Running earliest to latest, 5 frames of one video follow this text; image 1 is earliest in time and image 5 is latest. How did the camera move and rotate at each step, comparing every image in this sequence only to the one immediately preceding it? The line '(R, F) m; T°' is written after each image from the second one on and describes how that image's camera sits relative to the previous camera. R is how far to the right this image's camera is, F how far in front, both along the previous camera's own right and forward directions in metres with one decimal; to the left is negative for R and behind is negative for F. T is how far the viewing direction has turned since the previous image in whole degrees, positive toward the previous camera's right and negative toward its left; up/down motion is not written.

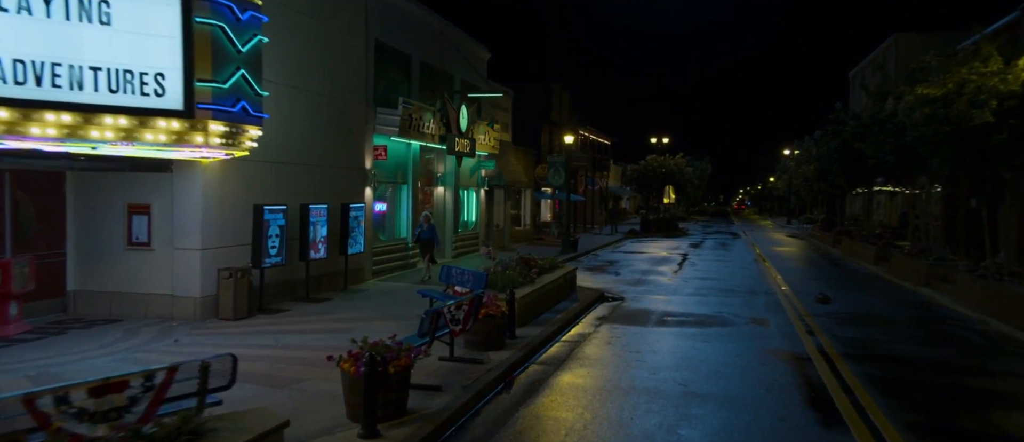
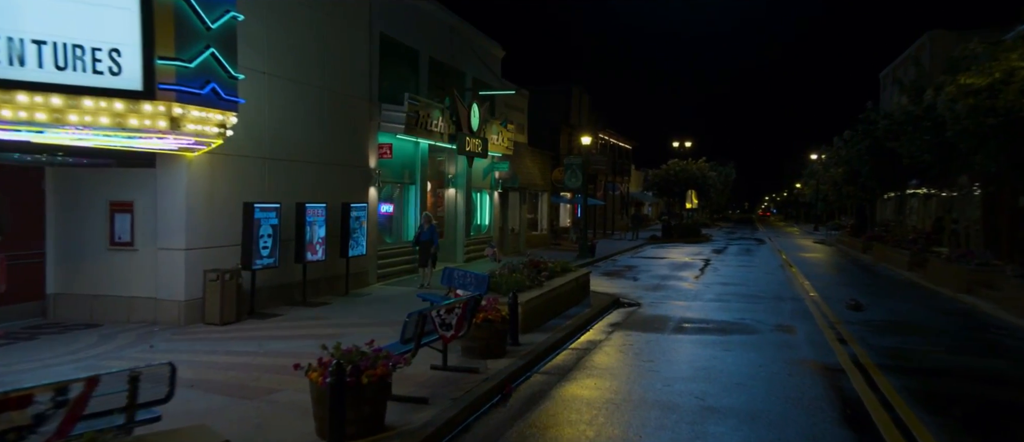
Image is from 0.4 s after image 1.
(+0.3, +0.8) m; -2°
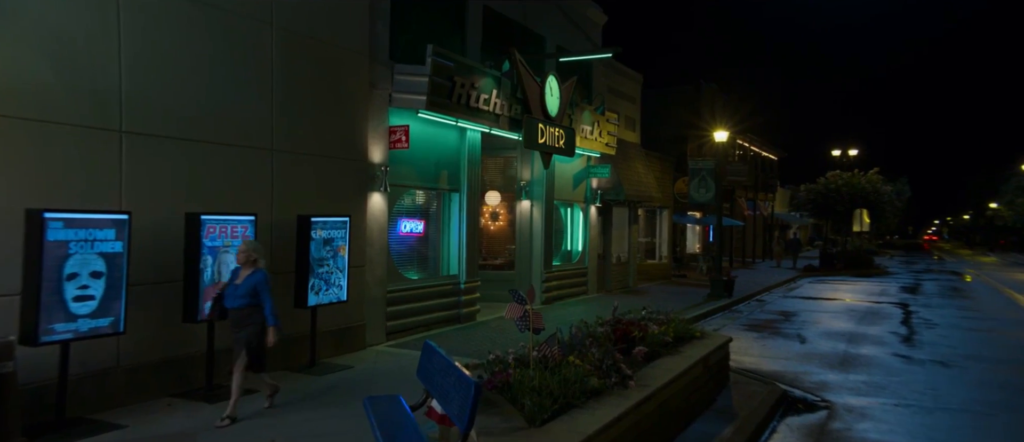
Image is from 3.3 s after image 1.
(+0.6, +6.5) m; -10°
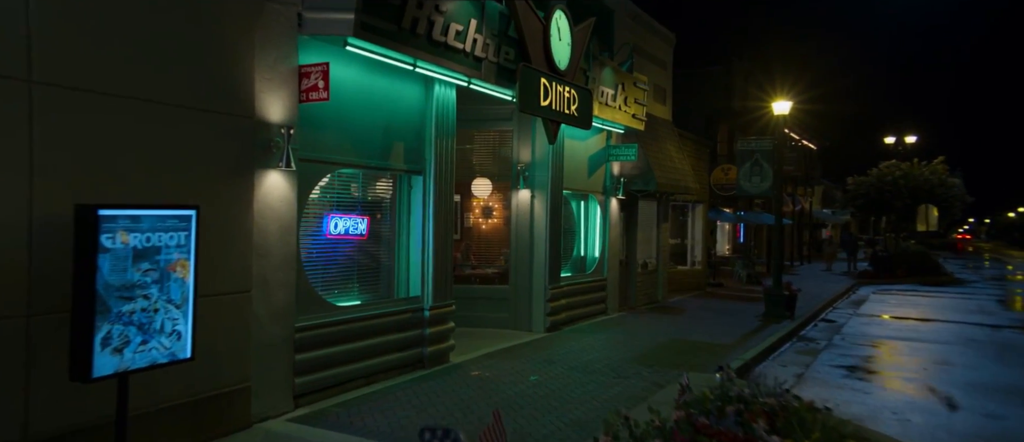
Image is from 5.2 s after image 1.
(+0.3, +4.2) m; -1°
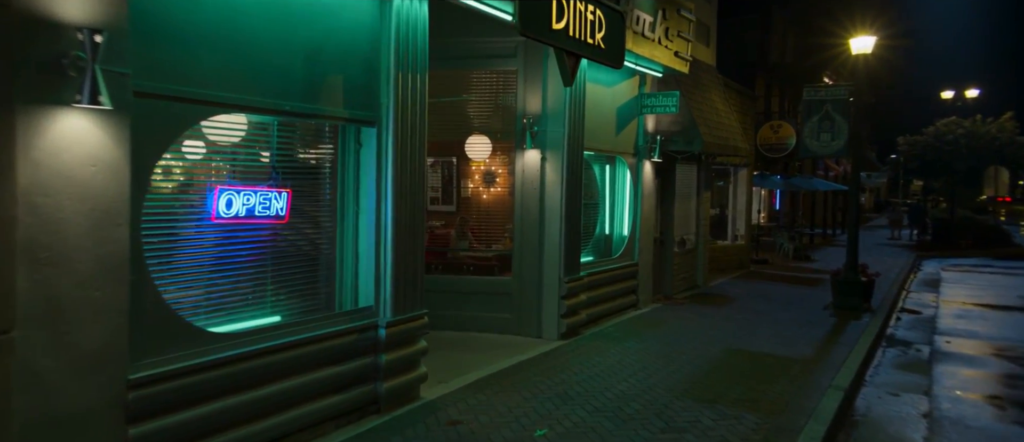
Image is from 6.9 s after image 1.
(+0.2, +3.0) m; -1°
